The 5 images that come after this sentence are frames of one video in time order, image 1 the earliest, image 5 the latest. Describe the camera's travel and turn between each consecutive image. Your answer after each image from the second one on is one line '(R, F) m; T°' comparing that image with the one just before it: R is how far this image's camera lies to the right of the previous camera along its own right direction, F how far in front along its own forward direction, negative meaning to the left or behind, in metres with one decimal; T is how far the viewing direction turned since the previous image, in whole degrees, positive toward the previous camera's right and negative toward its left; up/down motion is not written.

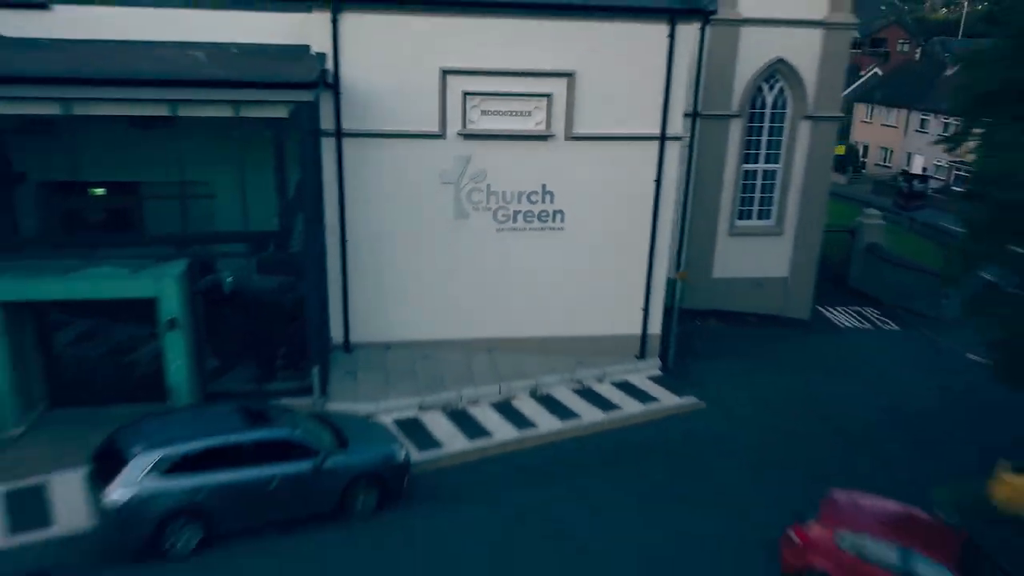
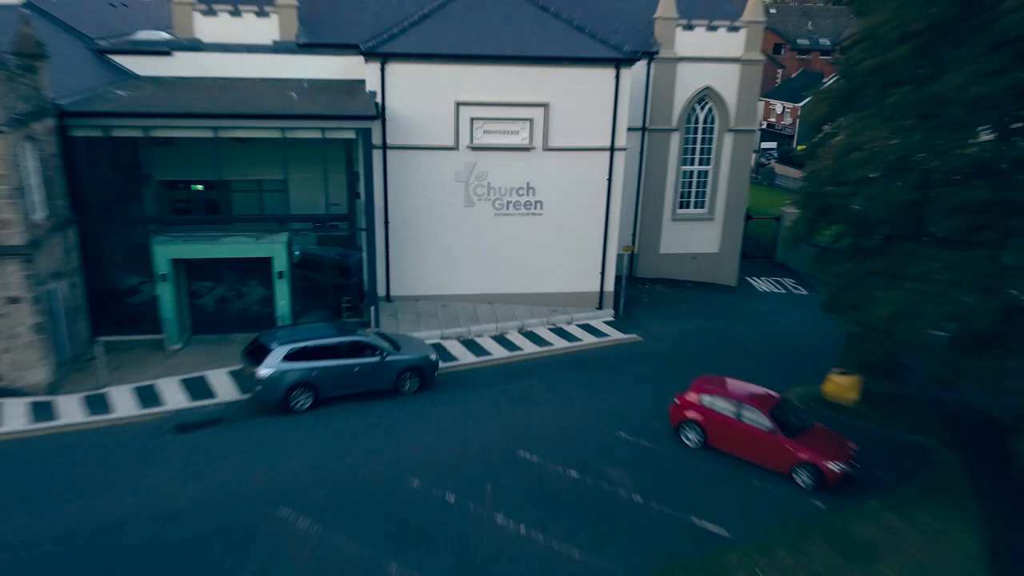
(+0.1, -5.2) m; 0°
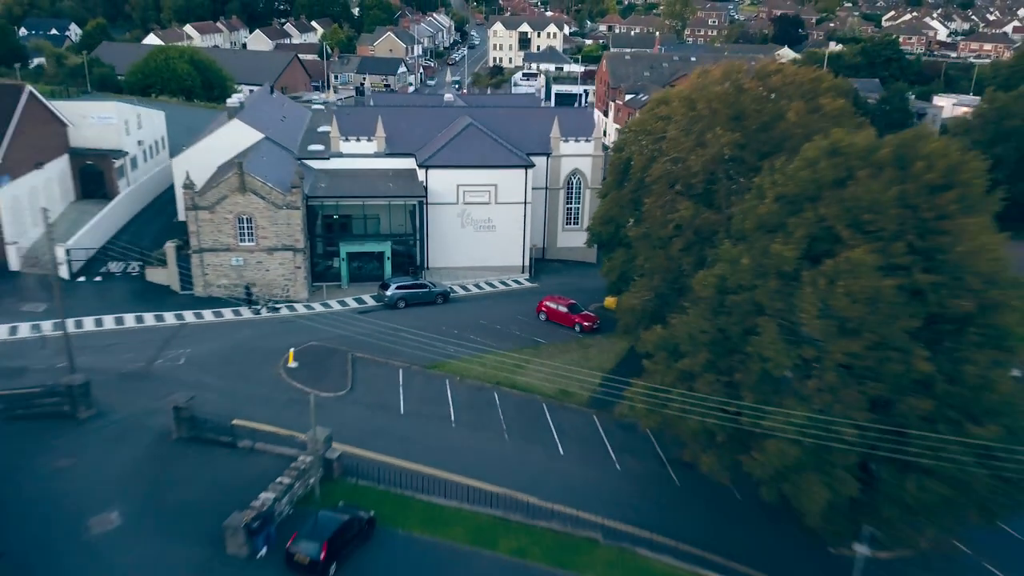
(+1.4, -23.0) m; 0°
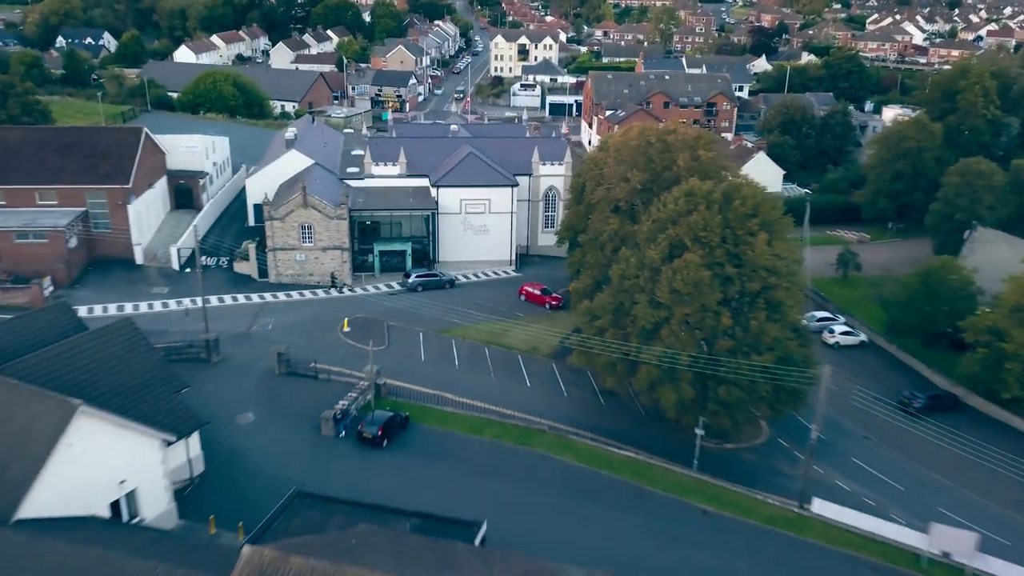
(+0.9, -13.3) m; 0°
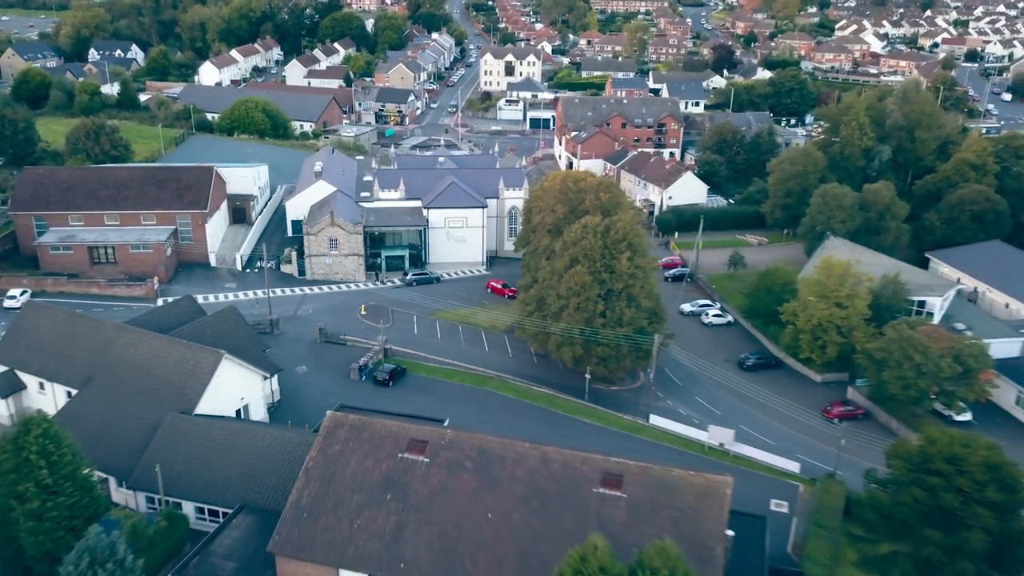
(+2.4, -19.3) m; 0°
